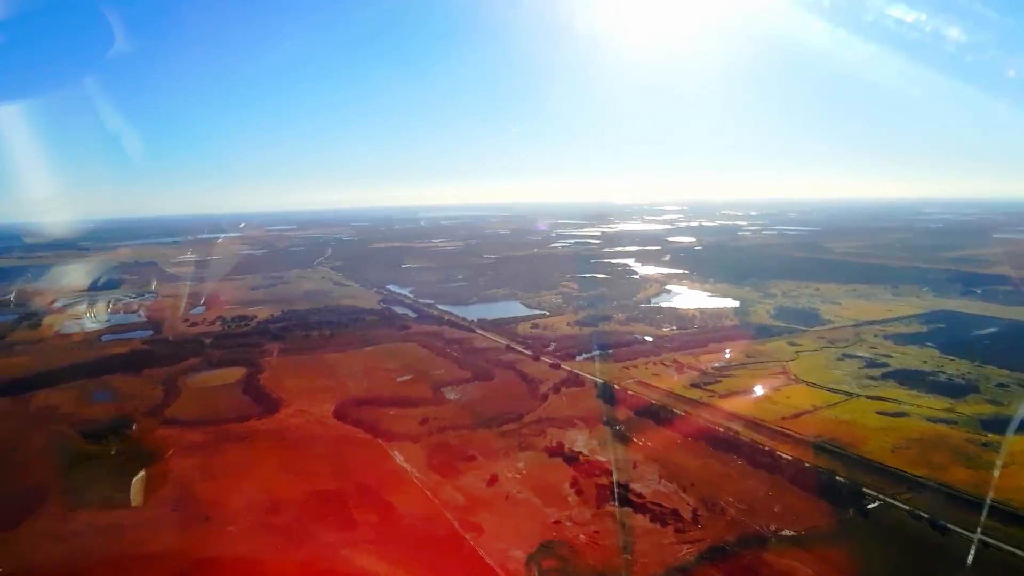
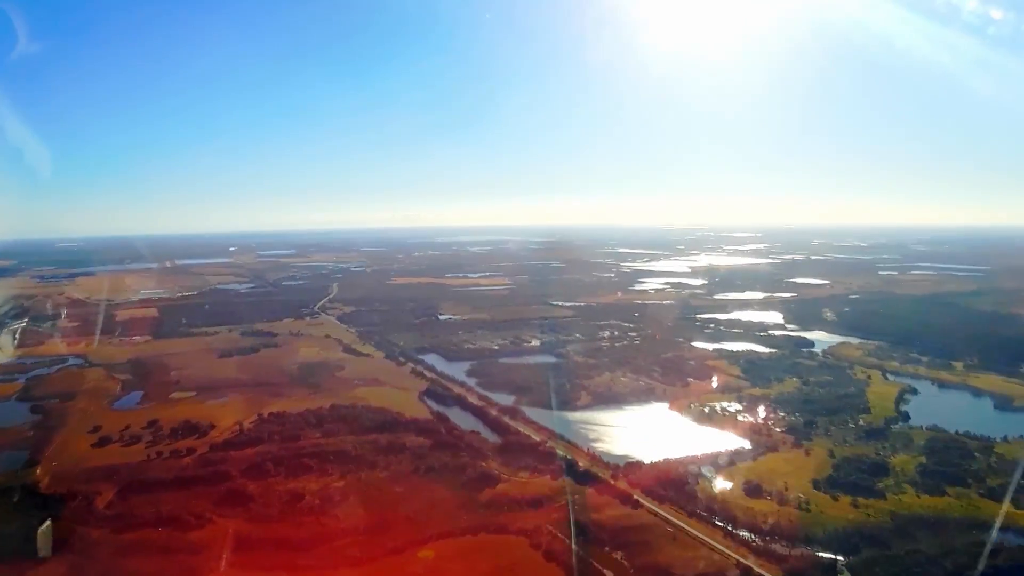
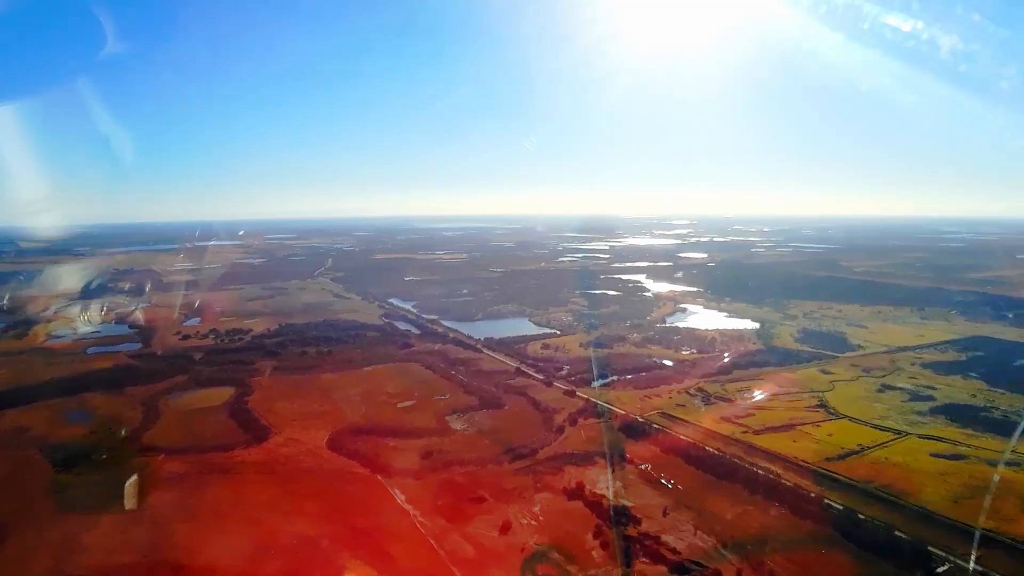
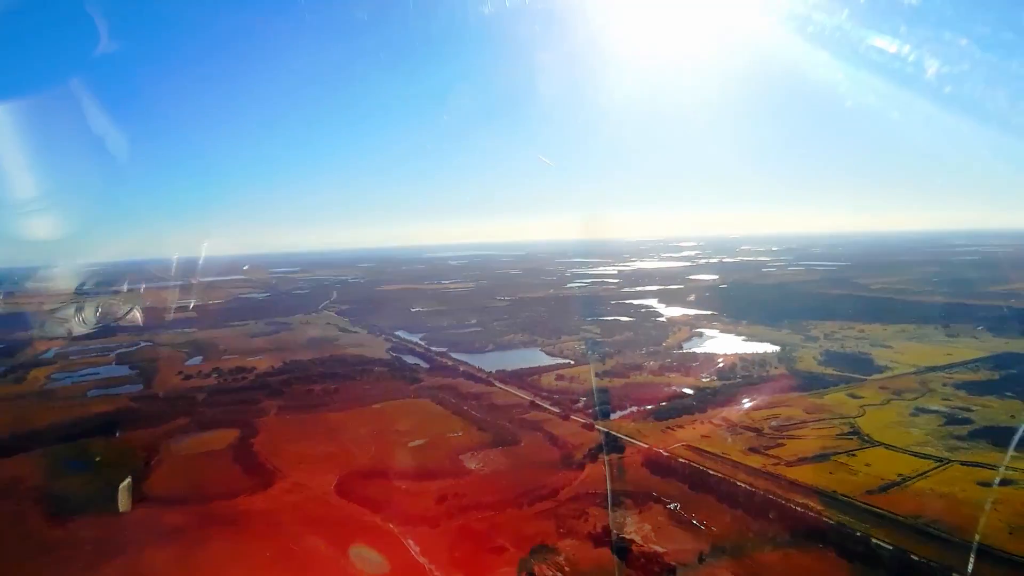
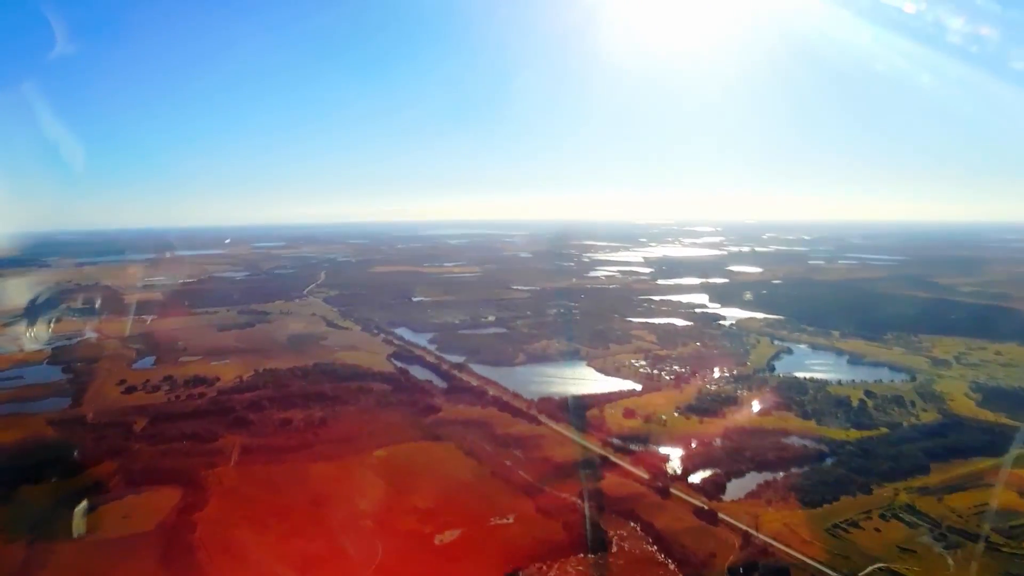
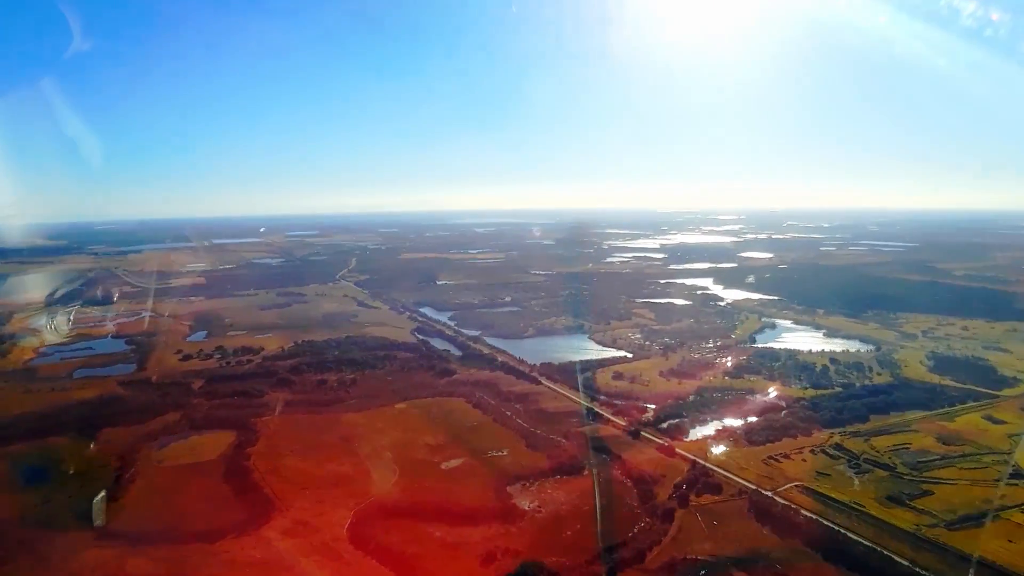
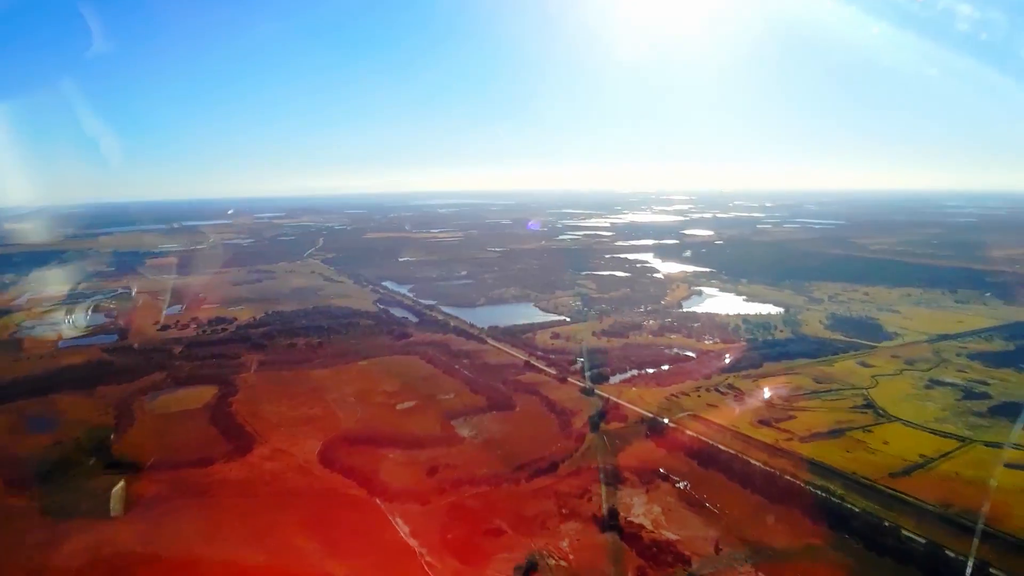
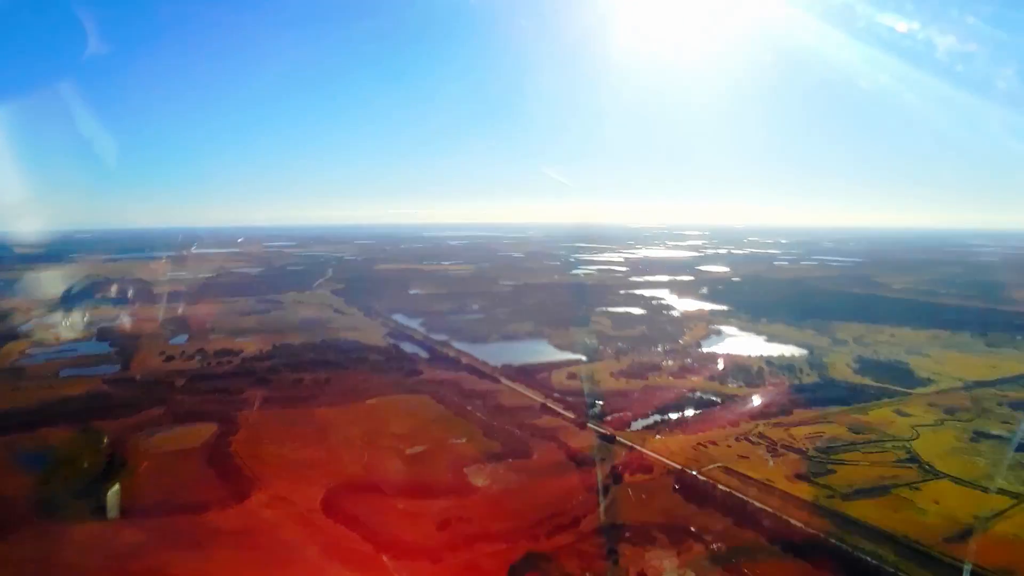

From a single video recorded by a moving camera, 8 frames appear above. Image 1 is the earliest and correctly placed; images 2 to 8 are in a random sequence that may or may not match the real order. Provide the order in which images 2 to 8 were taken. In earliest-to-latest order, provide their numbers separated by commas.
3, 4, 7, 8, 6, 5, 2
